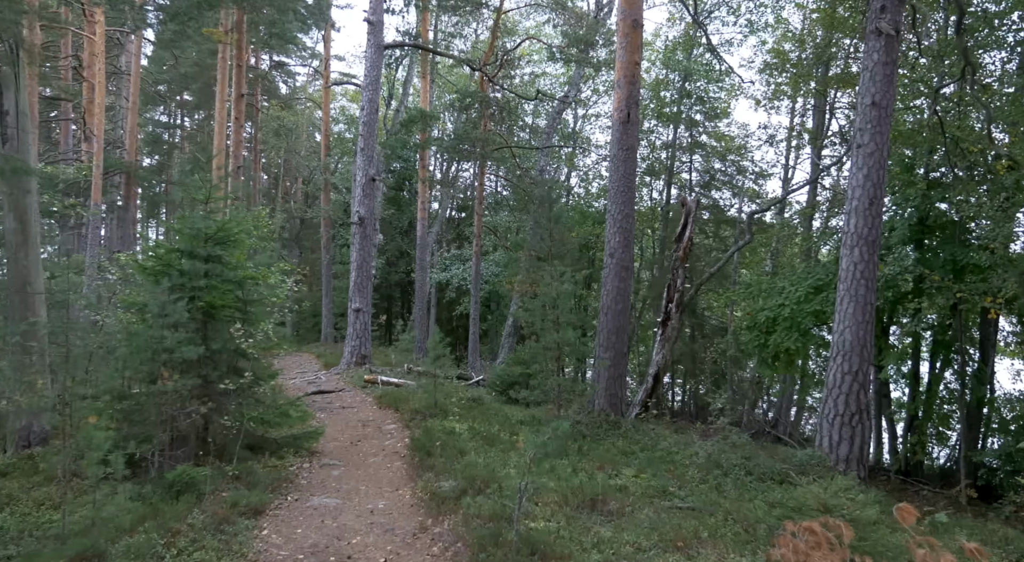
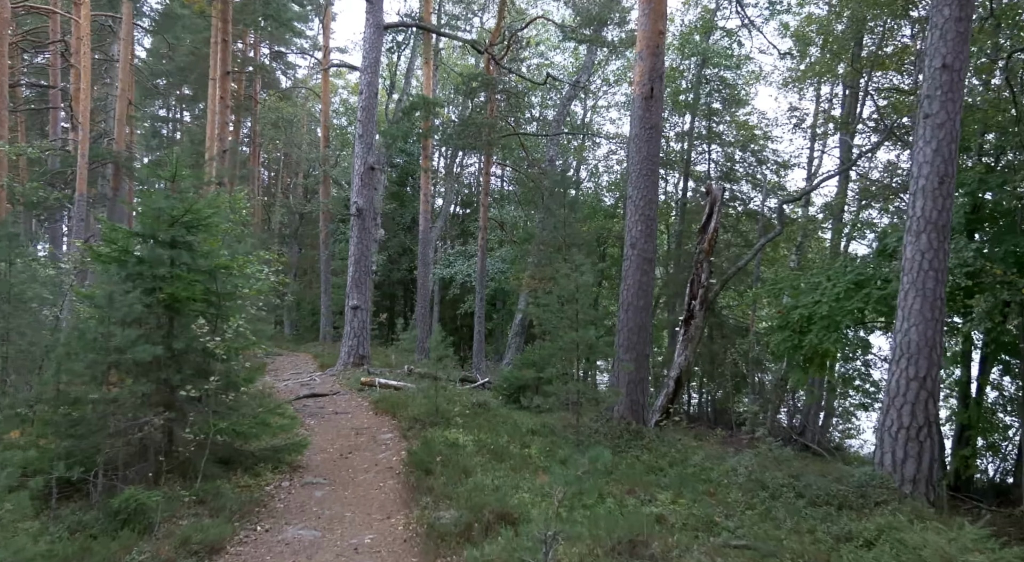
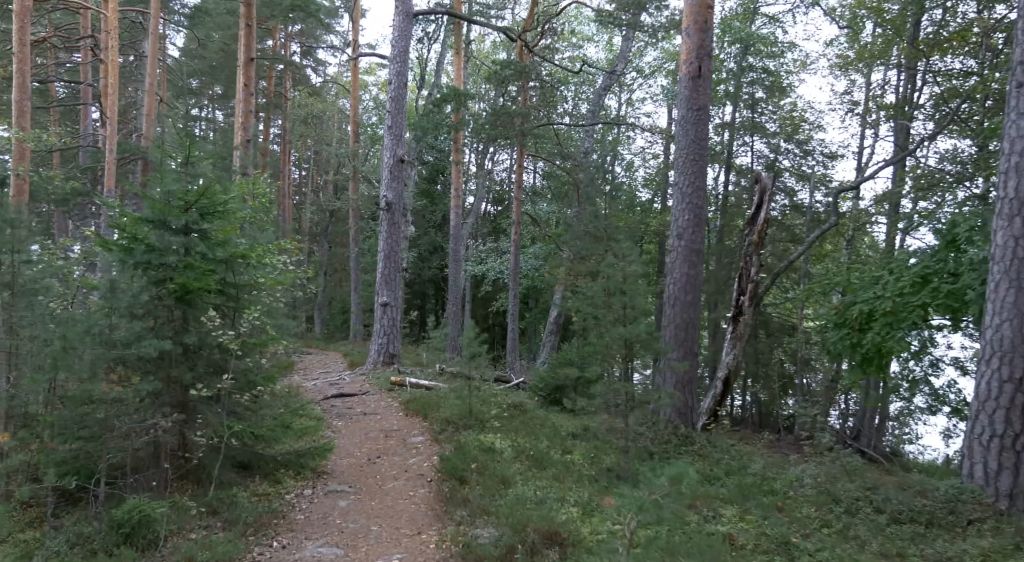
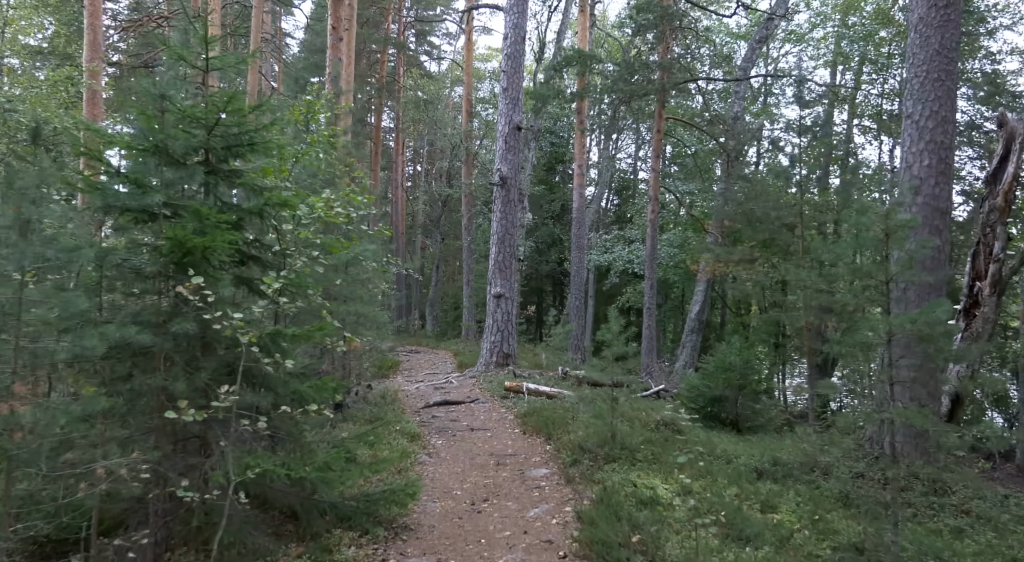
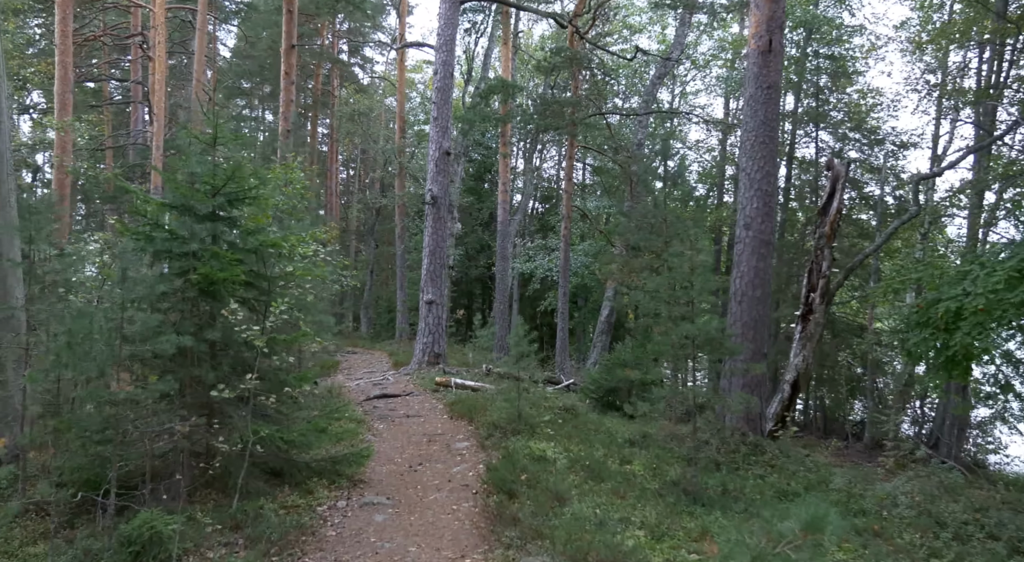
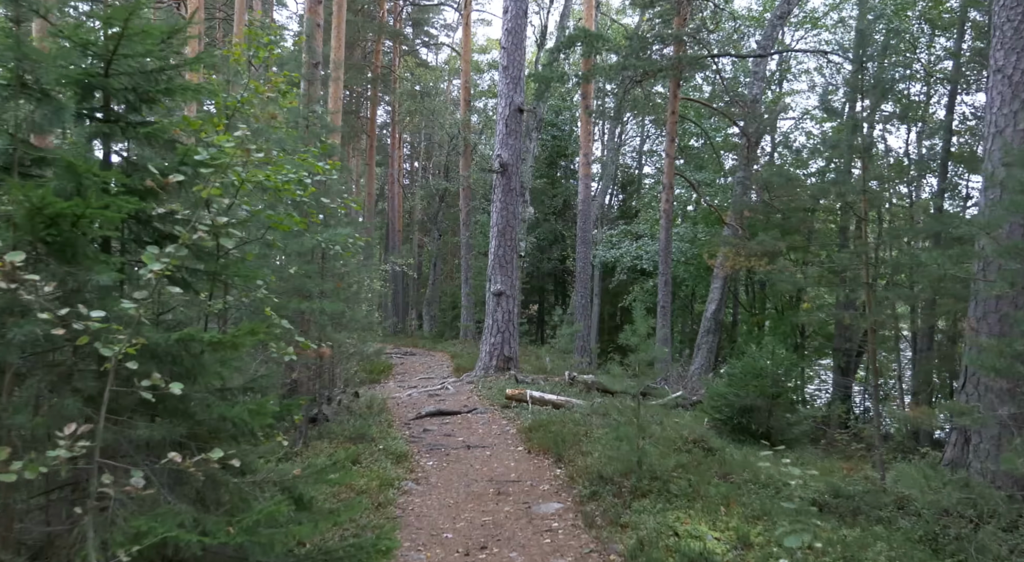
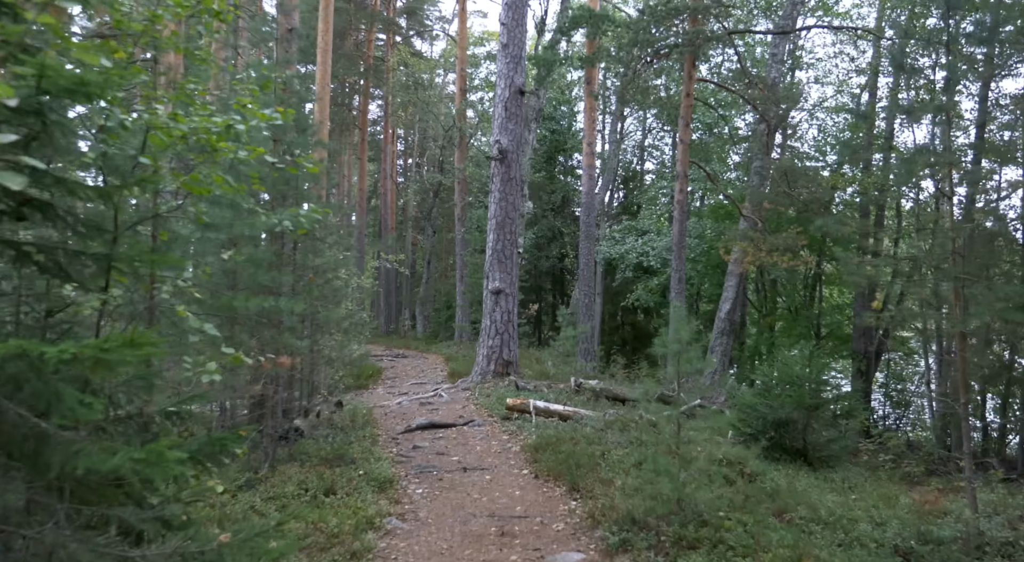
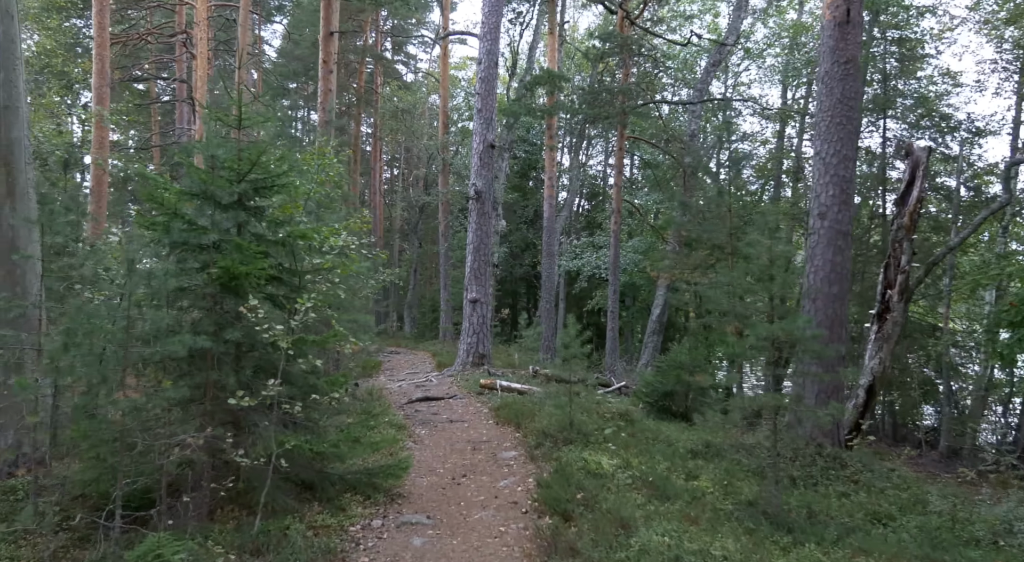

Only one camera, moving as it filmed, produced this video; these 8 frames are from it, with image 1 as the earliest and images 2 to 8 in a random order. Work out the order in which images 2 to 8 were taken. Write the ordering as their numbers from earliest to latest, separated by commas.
2, 3, 5, 8, 4, 6, 7
